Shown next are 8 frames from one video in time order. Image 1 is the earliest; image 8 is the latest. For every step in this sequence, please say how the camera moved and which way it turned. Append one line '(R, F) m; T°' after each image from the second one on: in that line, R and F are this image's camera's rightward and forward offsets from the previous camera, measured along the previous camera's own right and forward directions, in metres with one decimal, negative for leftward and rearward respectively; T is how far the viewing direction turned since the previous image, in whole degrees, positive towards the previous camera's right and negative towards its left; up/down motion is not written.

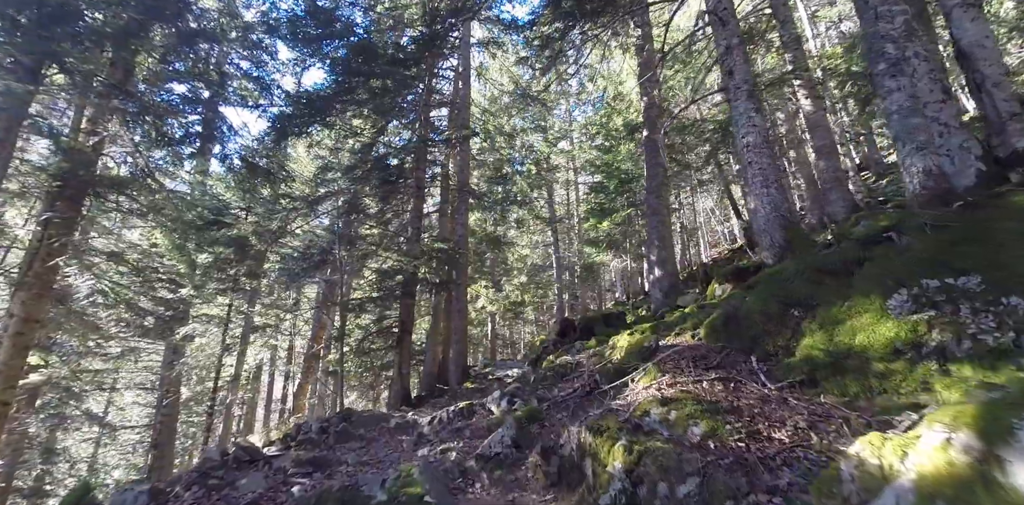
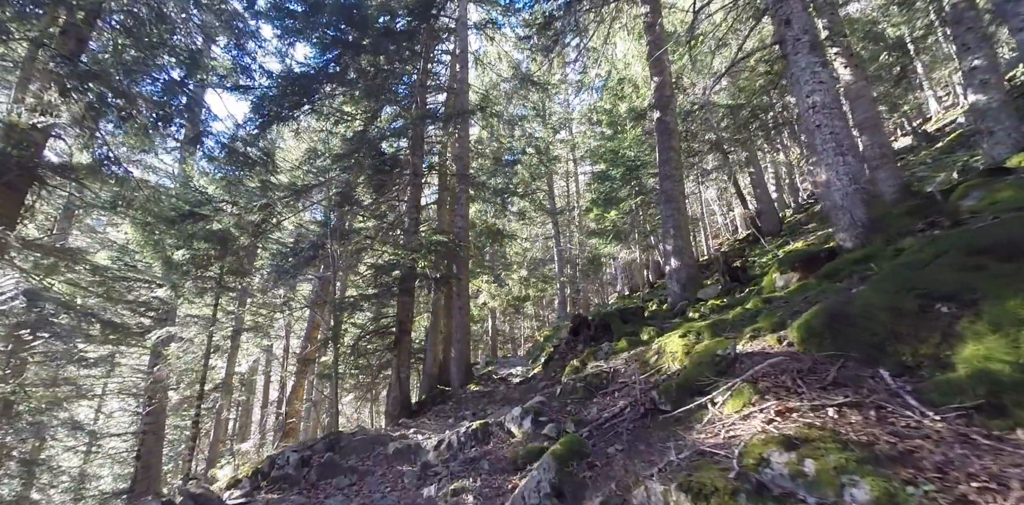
(-0.2, +0.9) m; 0°
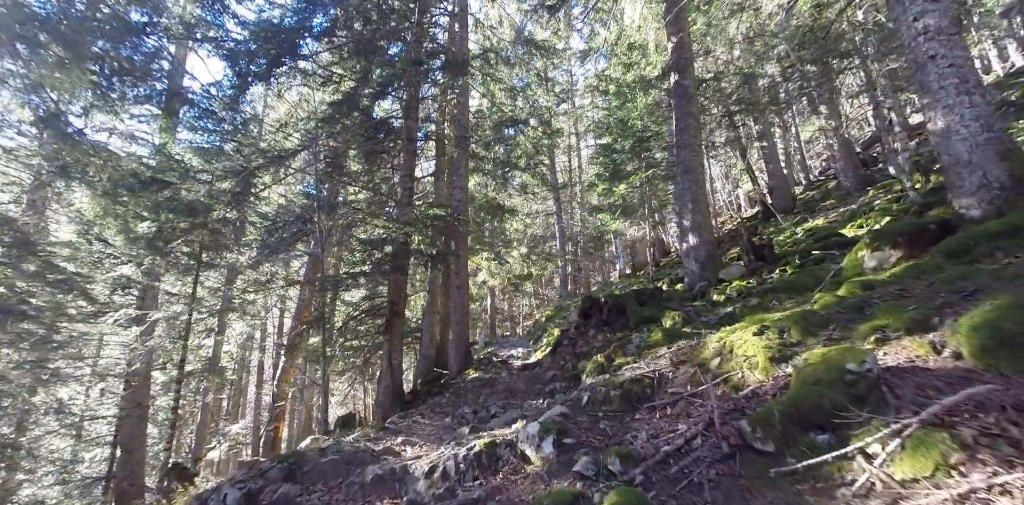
(-0.1, +1.0) m; 0°
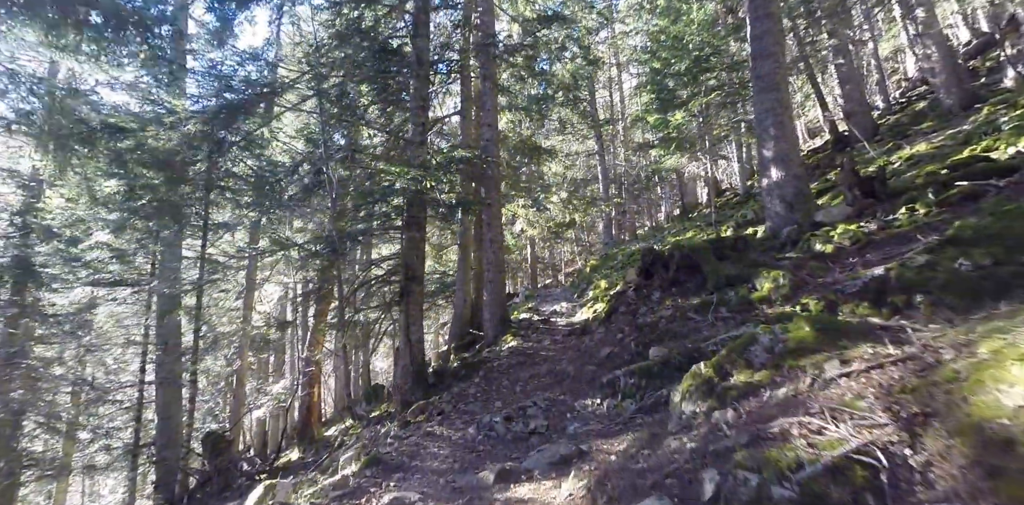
(0.0, +1.7) m; -5°
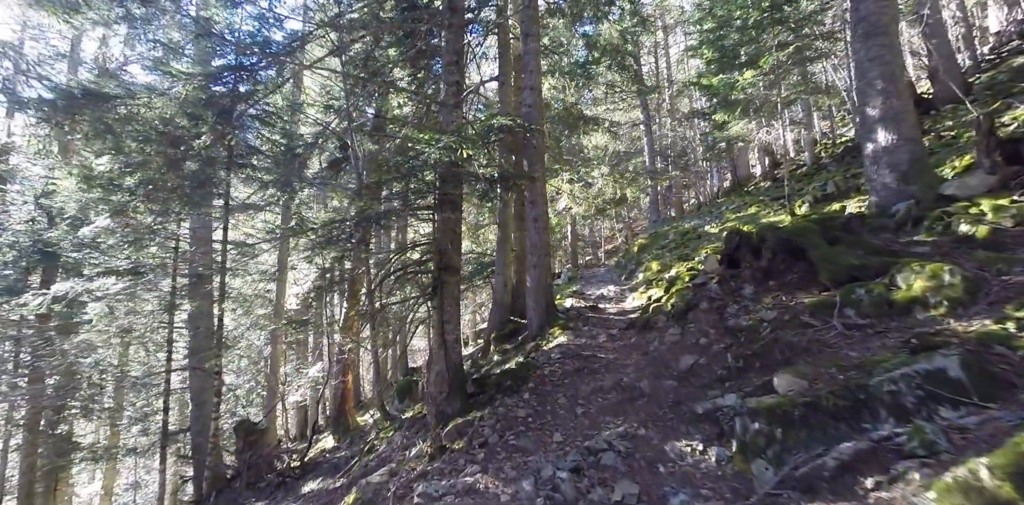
(-0.2, +1.1) m; -4°
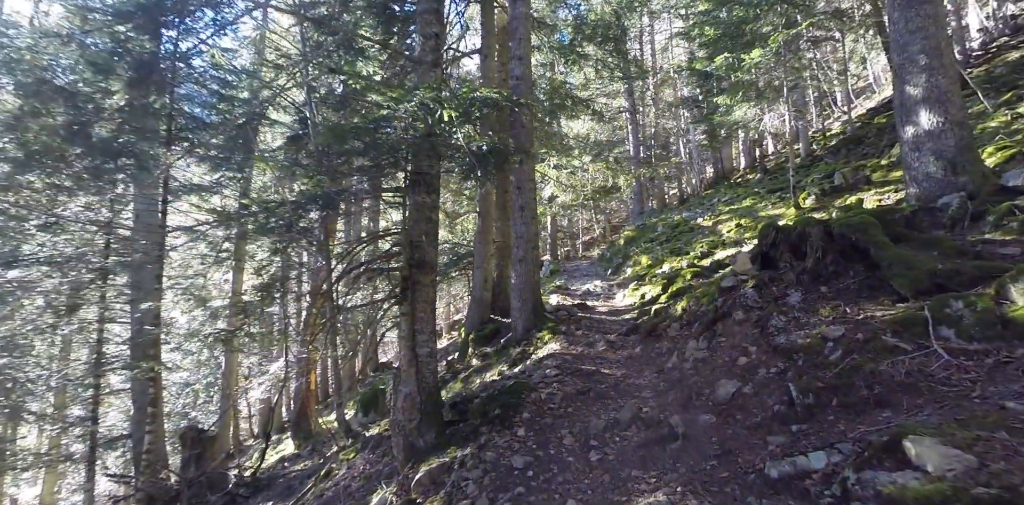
(-0.1, +1.1) m; +3°
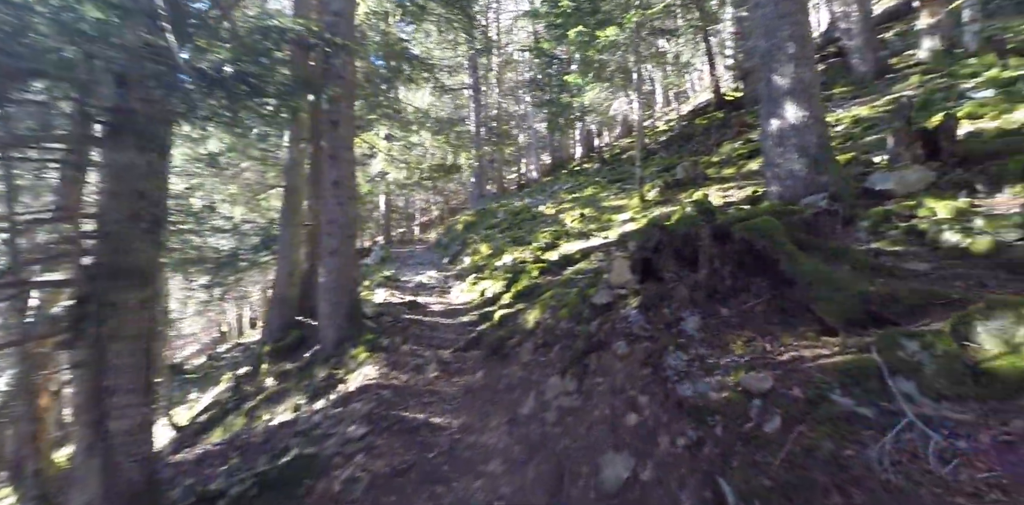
(+0.3, +1.6) m; +18°
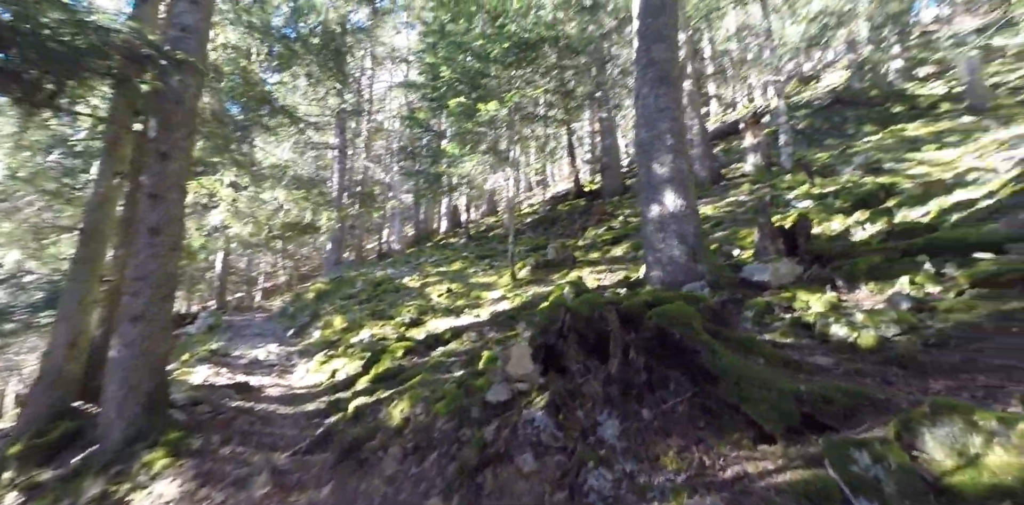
(-0.1, +0.7) m; +16°
